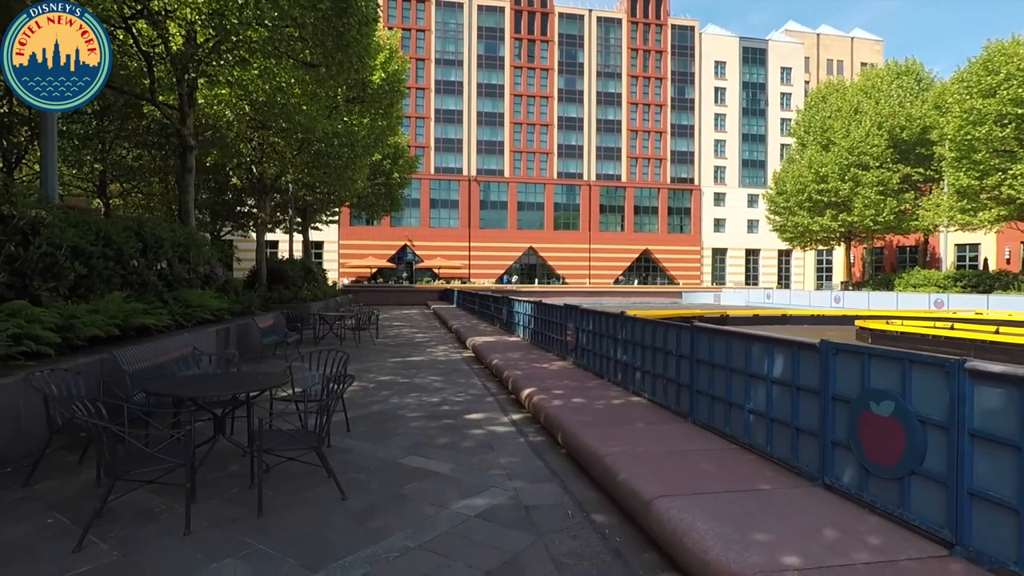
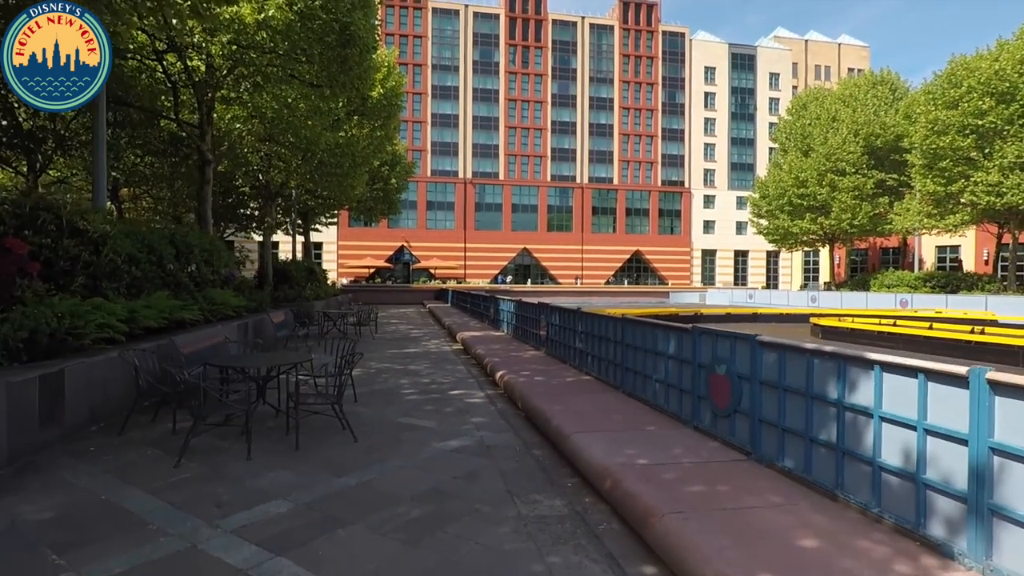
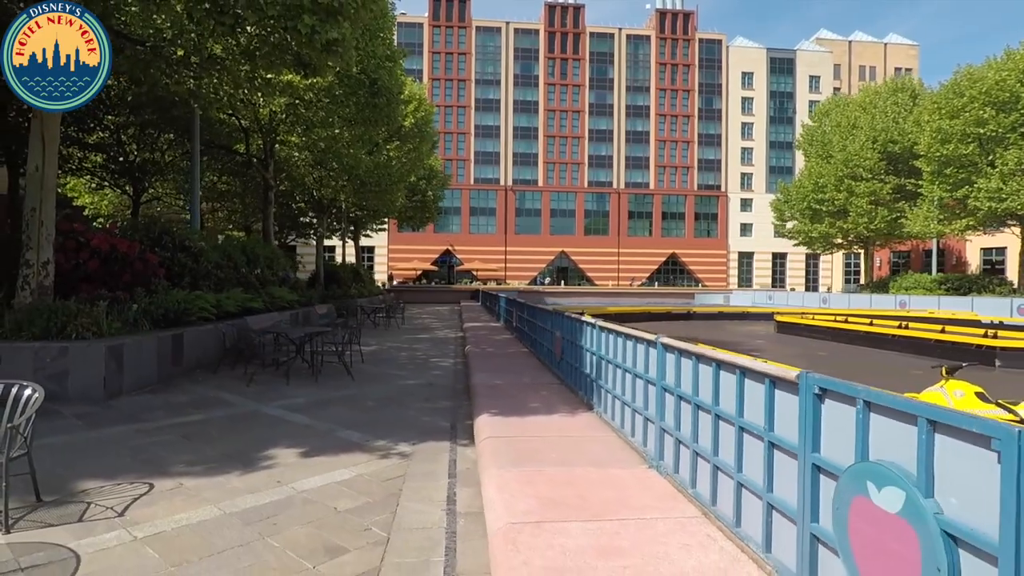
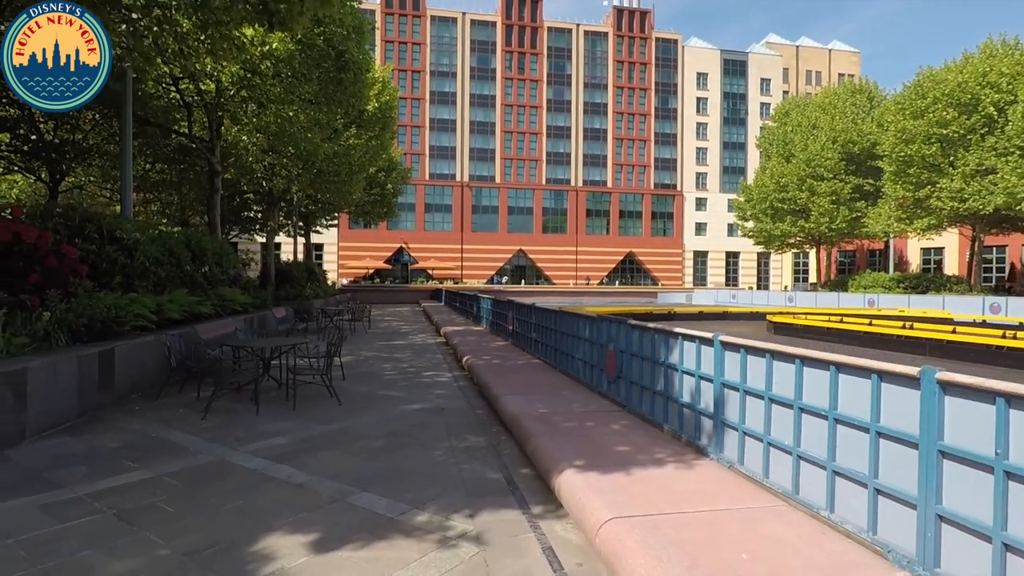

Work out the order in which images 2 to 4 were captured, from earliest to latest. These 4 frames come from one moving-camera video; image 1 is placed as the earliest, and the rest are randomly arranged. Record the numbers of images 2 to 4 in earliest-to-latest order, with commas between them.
2, 4, 3
